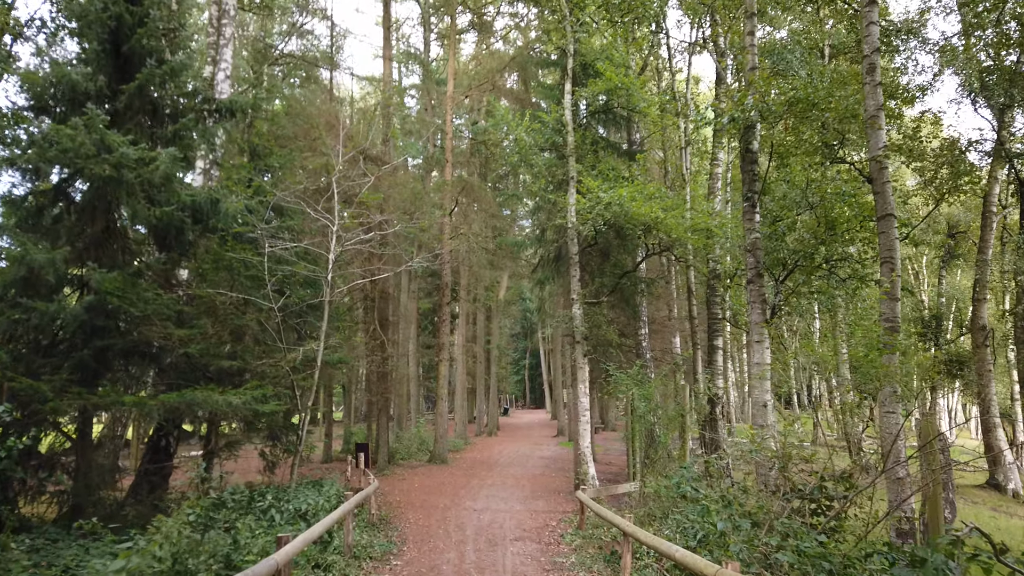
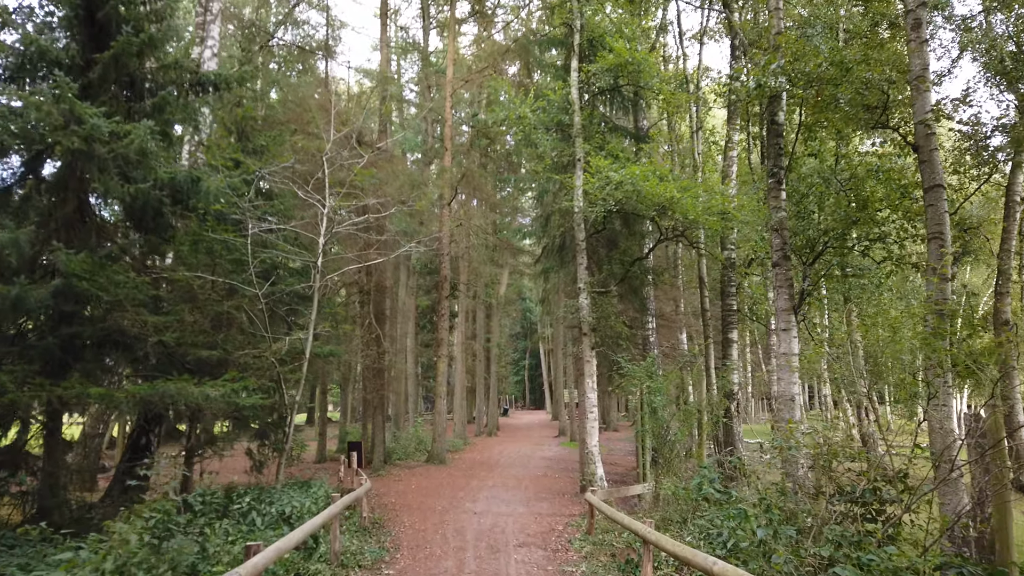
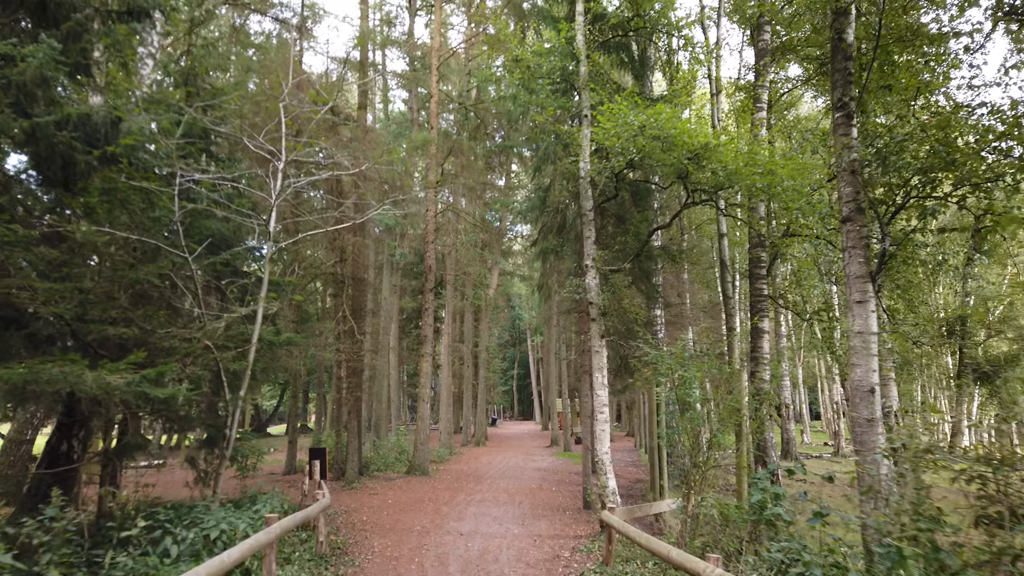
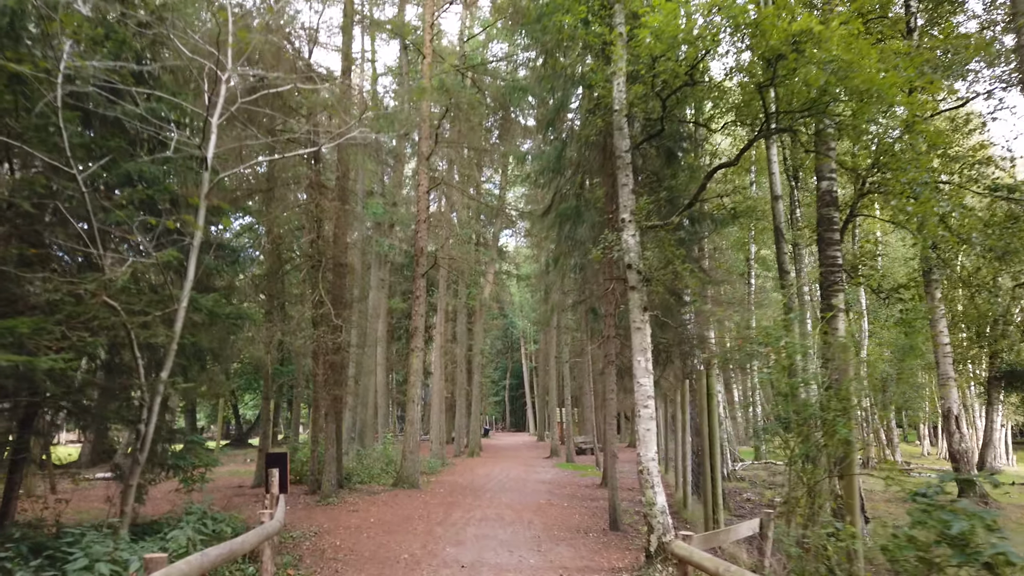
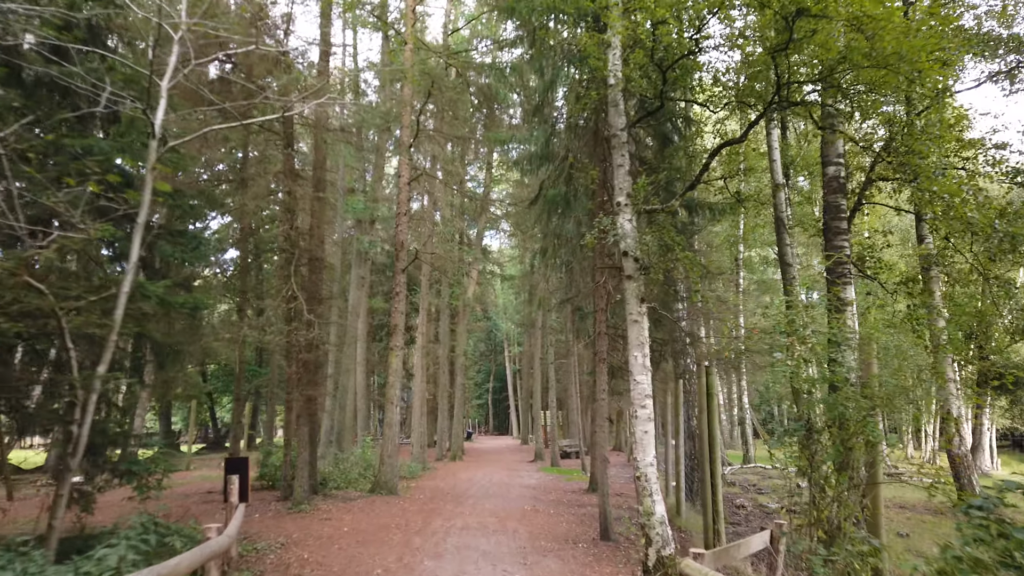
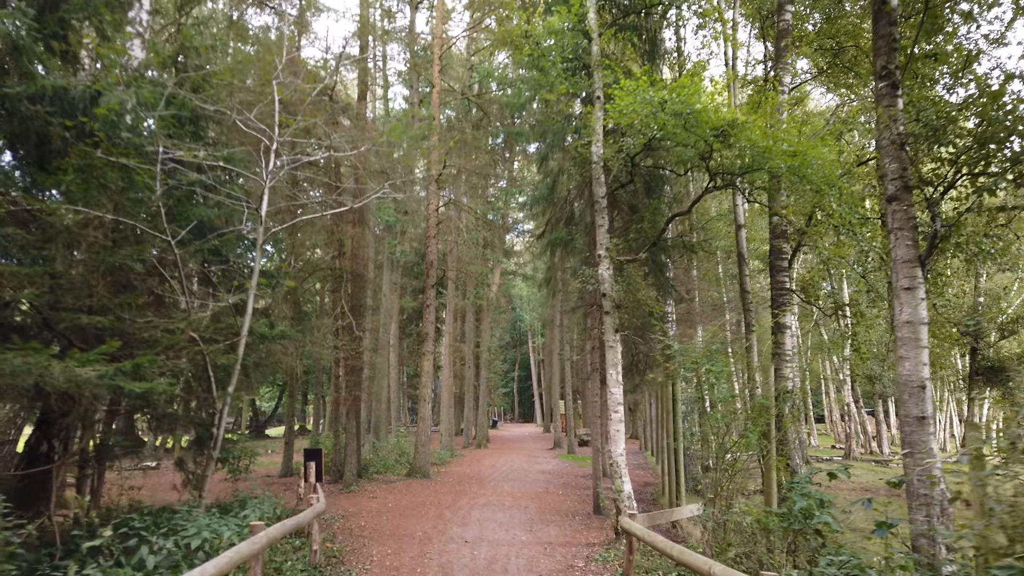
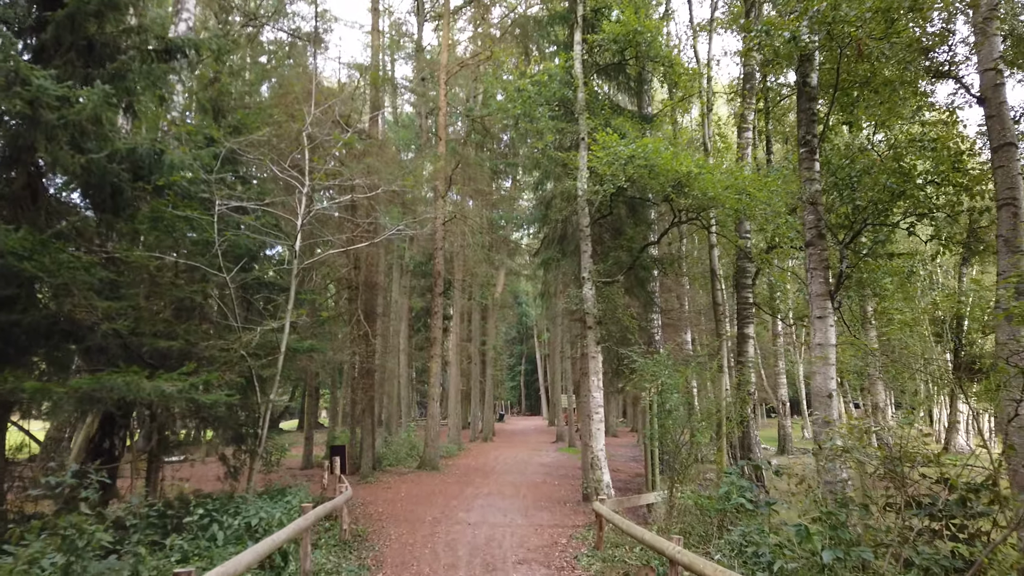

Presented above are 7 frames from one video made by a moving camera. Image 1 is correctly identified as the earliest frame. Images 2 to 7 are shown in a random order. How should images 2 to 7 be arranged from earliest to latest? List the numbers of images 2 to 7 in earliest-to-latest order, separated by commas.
2, 7, 3, 6, 4, 5
